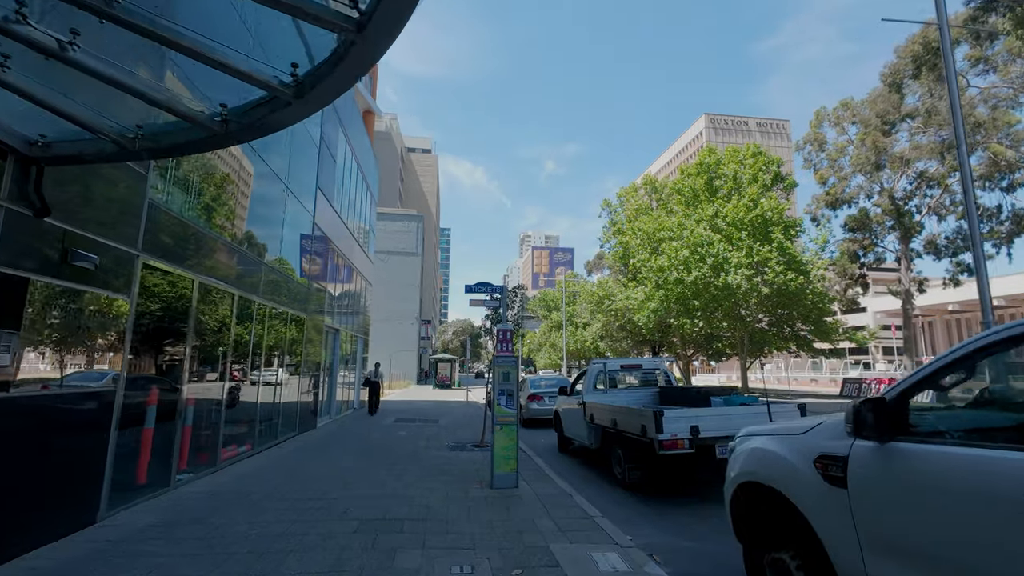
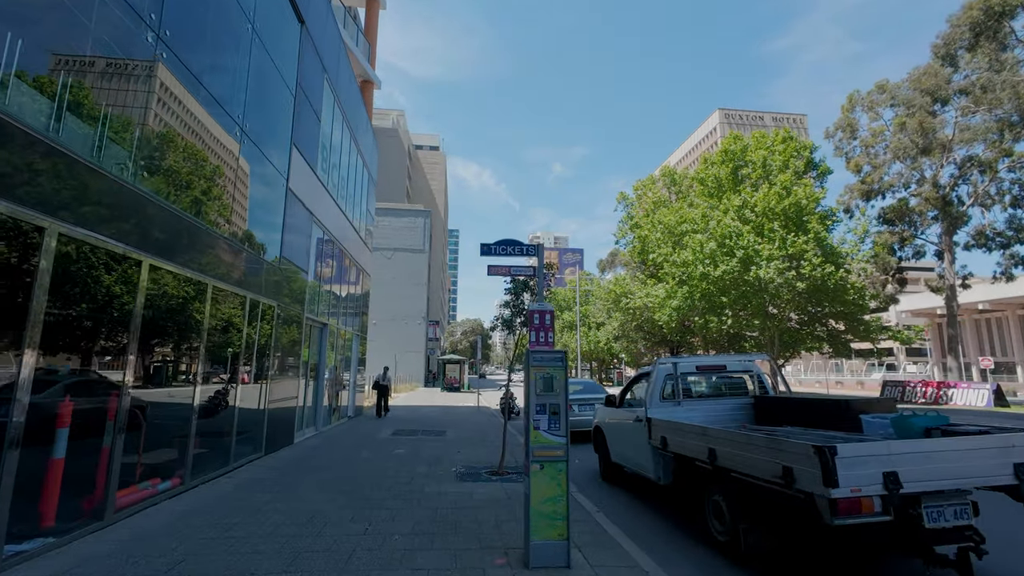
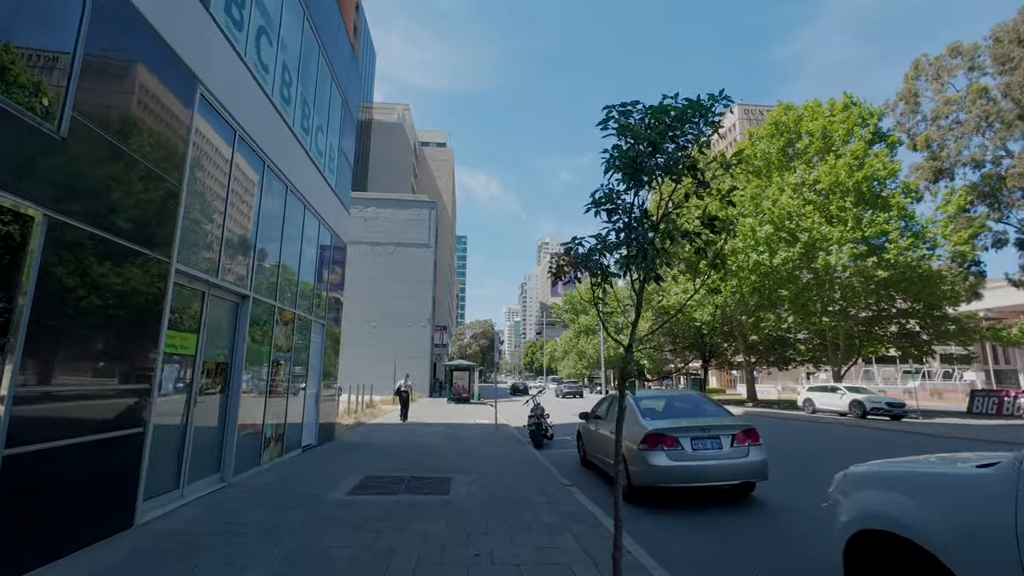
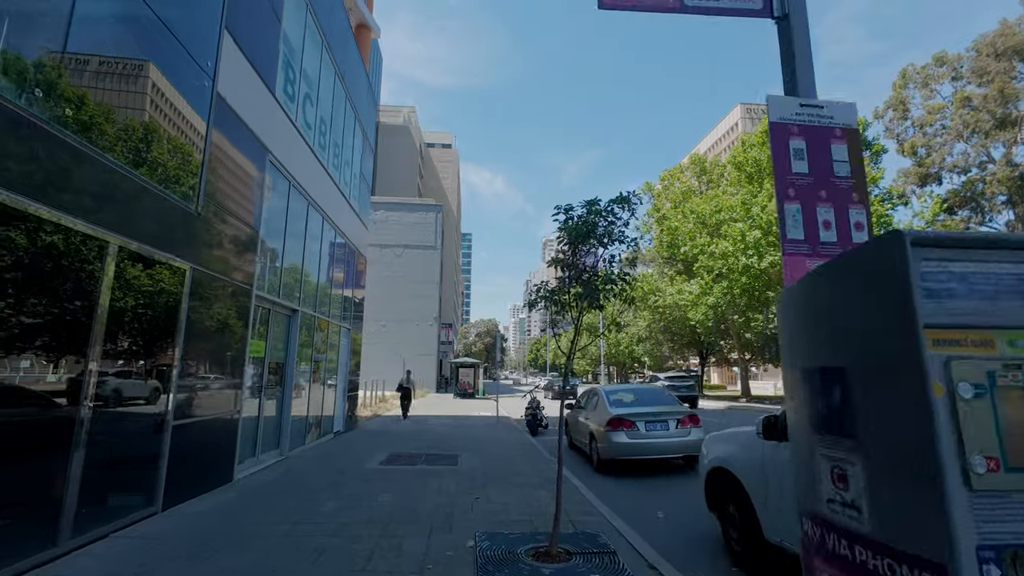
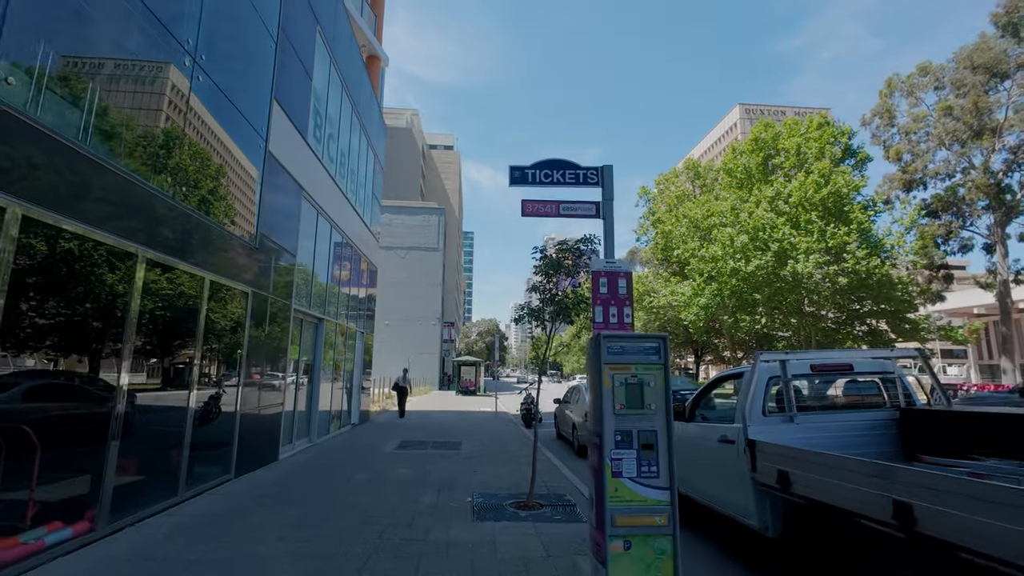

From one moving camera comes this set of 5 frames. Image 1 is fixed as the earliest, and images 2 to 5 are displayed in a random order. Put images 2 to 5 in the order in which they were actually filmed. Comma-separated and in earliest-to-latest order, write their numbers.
2, 5, 4, 3
